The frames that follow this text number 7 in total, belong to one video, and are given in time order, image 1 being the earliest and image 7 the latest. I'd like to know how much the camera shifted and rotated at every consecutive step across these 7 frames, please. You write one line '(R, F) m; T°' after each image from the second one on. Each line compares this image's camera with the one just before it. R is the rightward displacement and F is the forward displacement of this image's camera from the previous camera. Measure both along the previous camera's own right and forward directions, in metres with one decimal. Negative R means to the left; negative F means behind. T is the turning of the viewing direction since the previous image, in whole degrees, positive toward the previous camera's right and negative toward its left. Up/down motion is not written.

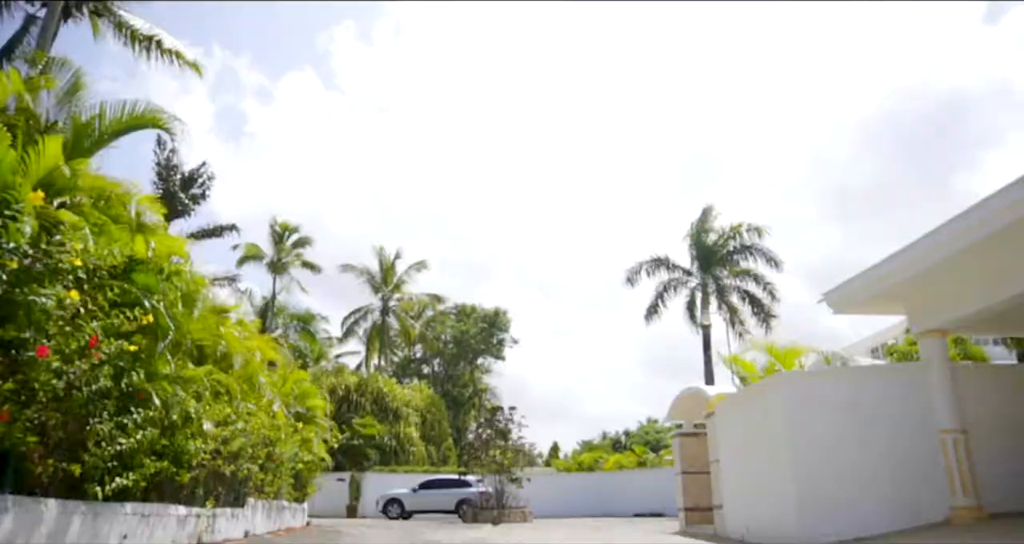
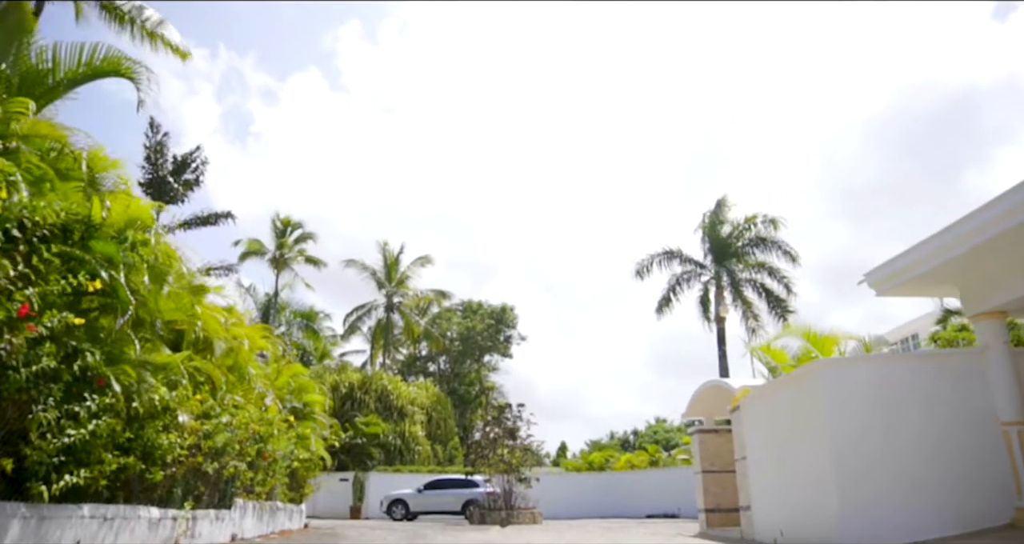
(-0.1, +1.0) m; 0°
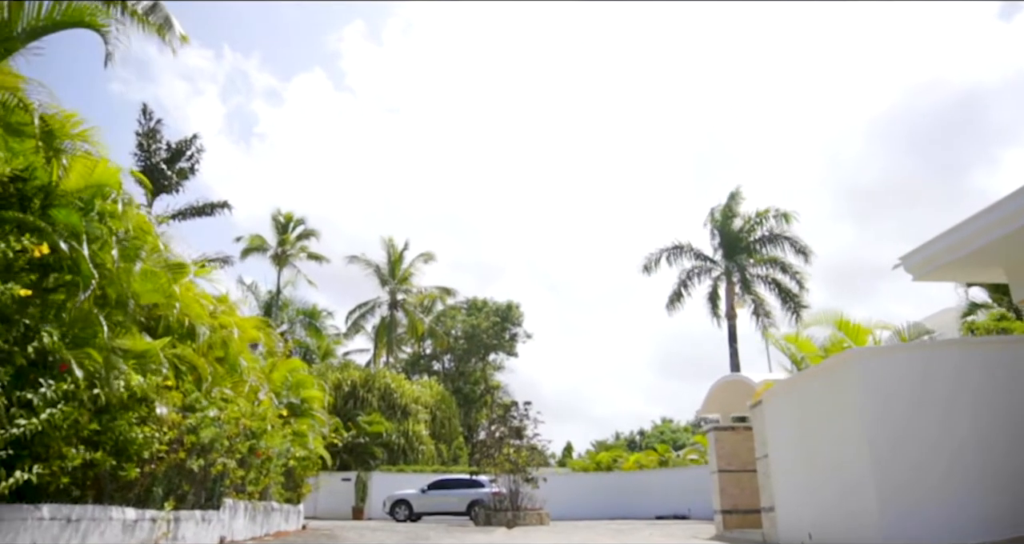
(0.0, +0.7) m; 0°
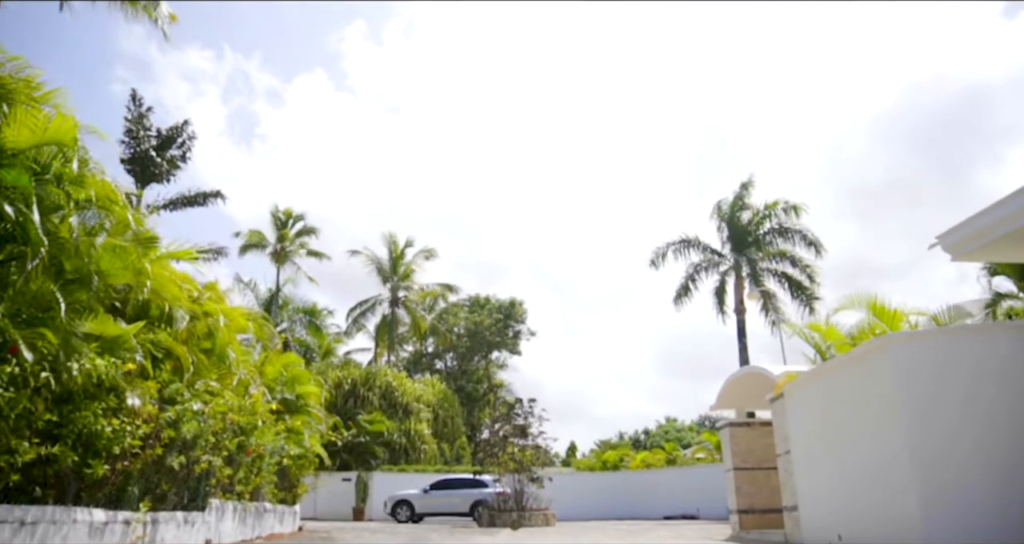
(0.0, +0.7) m; 0°
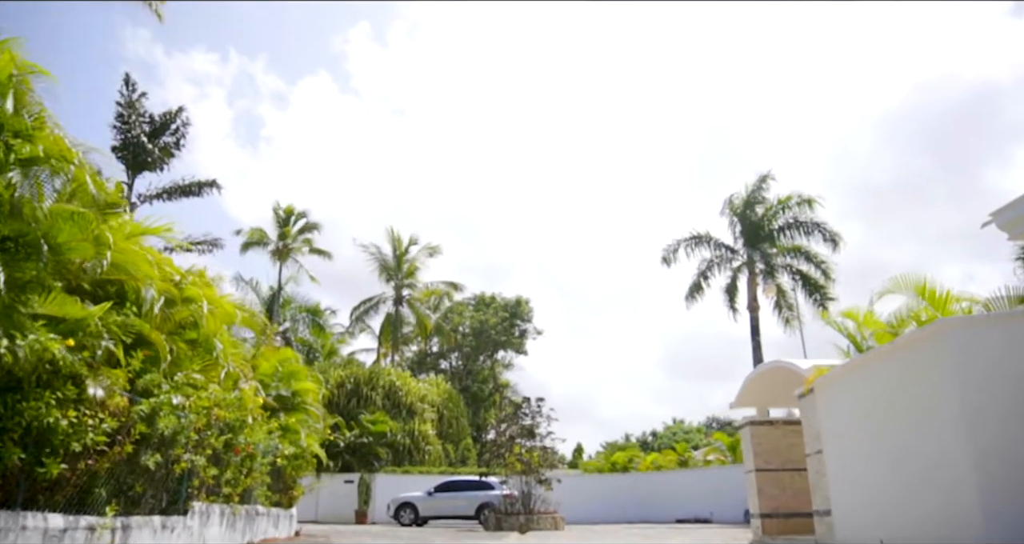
(-0.1, +0.8) m; 0°
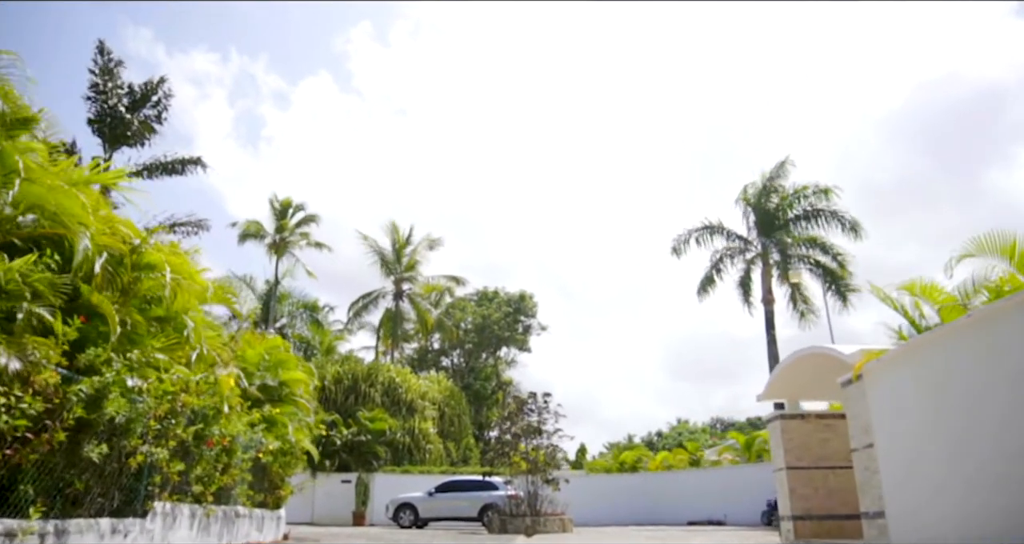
(-0.1, +1.2) m; 0°
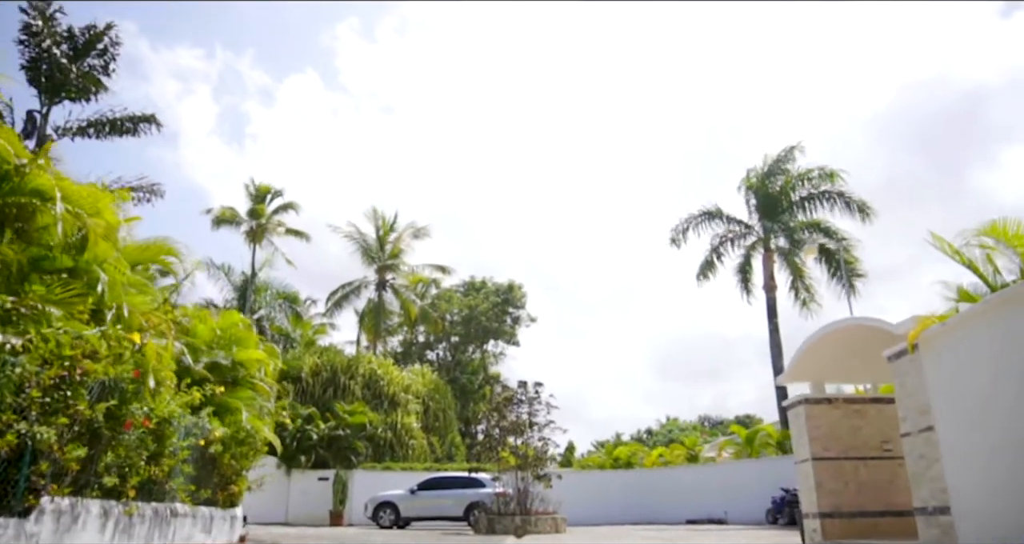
(0.0, +1.5) m; +1°
